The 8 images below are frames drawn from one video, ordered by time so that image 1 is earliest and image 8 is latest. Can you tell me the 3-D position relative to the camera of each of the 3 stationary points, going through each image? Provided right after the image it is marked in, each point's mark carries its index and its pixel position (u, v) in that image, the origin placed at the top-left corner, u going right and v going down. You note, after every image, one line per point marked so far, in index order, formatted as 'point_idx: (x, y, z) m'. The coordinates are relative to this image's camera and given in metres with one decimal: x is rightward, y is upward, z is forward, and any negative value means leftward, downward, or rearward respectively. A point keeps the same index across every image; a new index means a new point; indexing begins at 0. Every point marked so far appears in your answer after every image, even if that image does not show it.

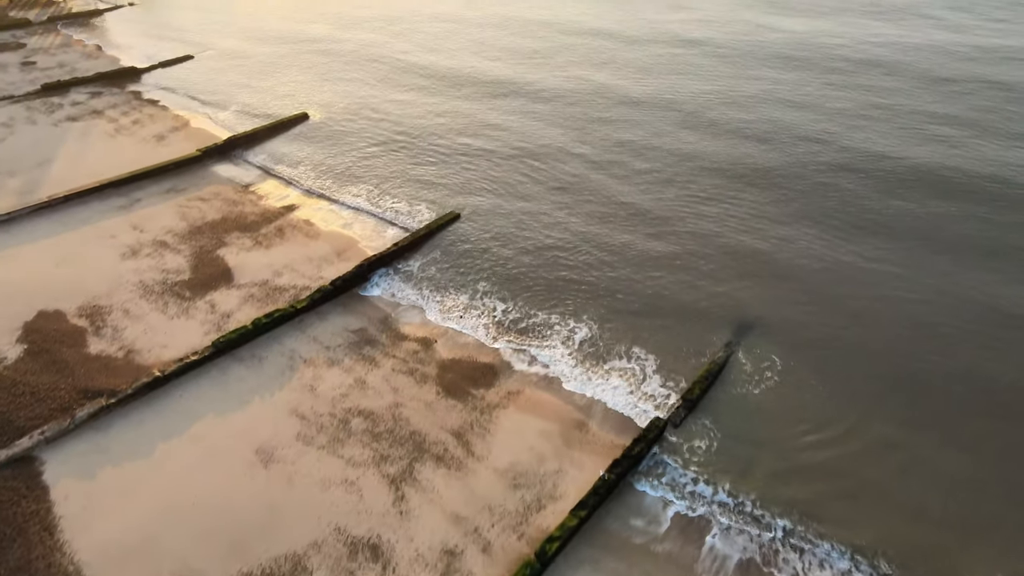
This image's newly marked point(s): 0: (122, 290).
0: (-9.8, -0.1, +19.5) m
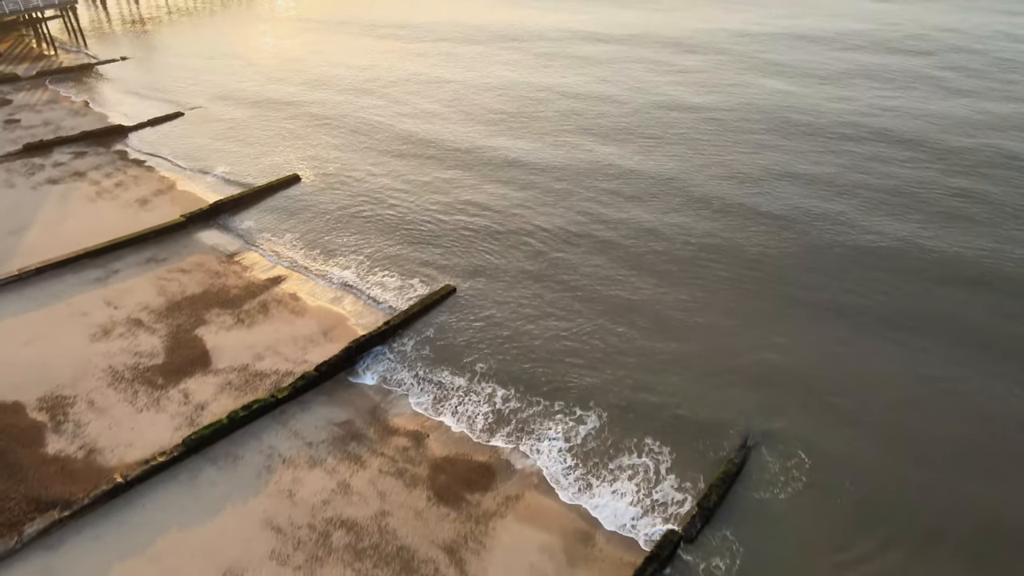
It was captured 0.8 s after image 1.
0: (-9.8, -2.1, +18.0) m
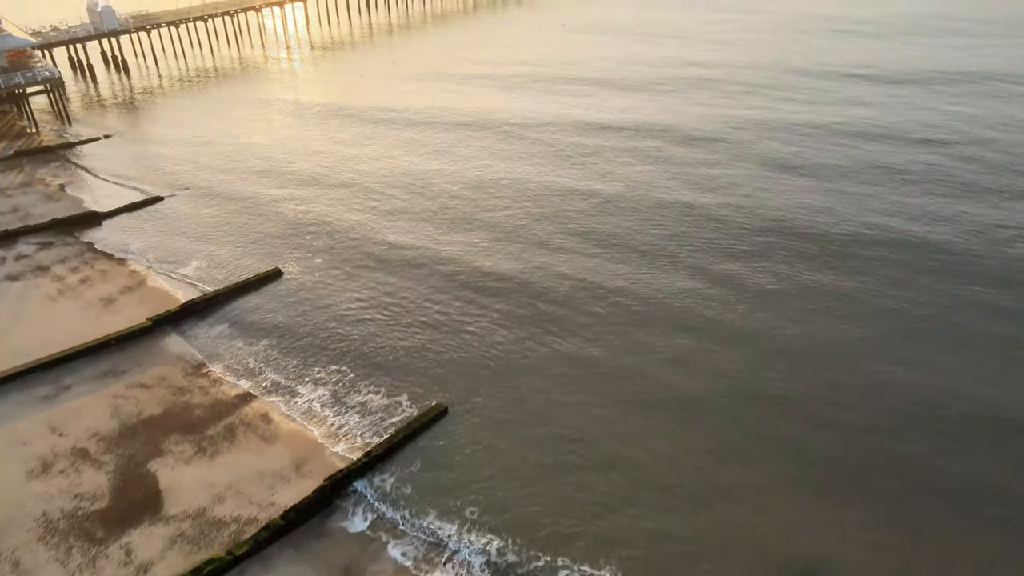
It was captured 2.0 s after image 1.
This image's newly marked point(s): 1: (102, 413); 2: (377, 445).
0: (-9.8, -4.8, +15.5) m
1: (-10.0, -3.1, +19.1) m
2: (-3.1, -3.7, +18.2) m
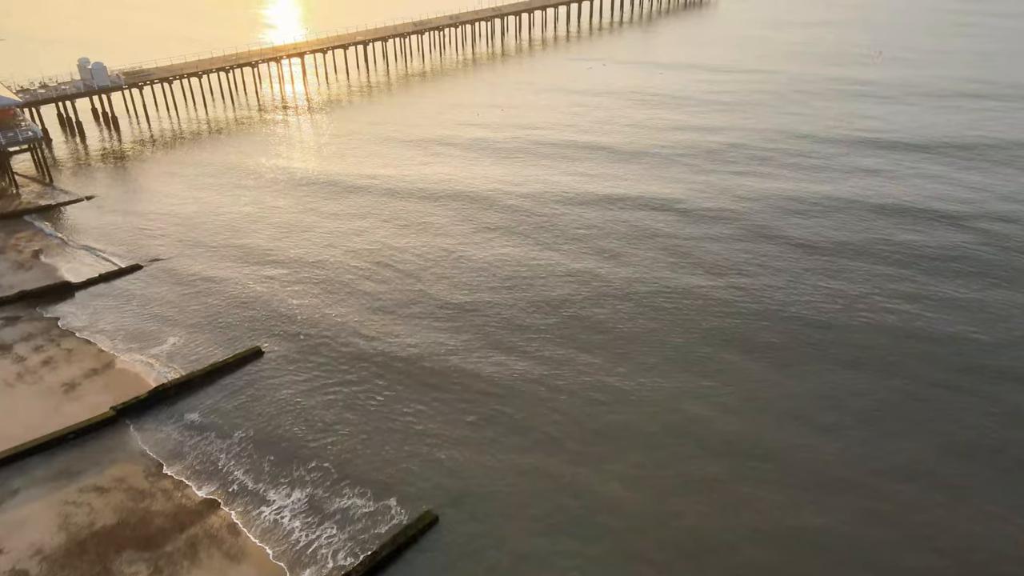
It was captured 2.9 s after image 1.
0: (-9.9, -6.6, +13.3) m
1: (-10.1, -5.2, +17.0) m
2: (-3.2, -5.7, +16.0) m
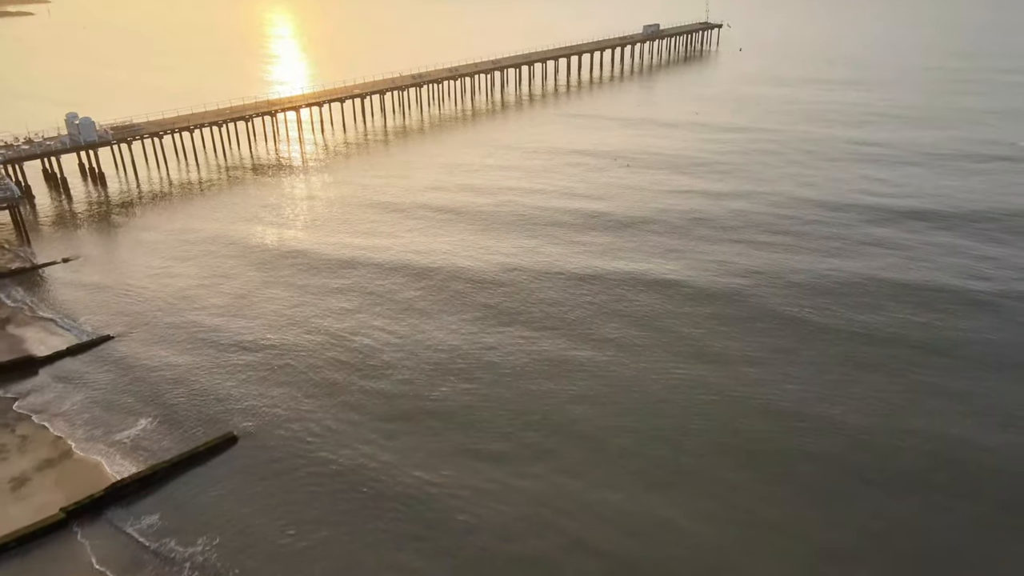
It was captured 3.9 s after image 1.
0: (-10.0, -8.3, +11.0) m
1: (-10.2, -7.1, +14.8) m
2: (-3.3, -7.6, +13.8) m
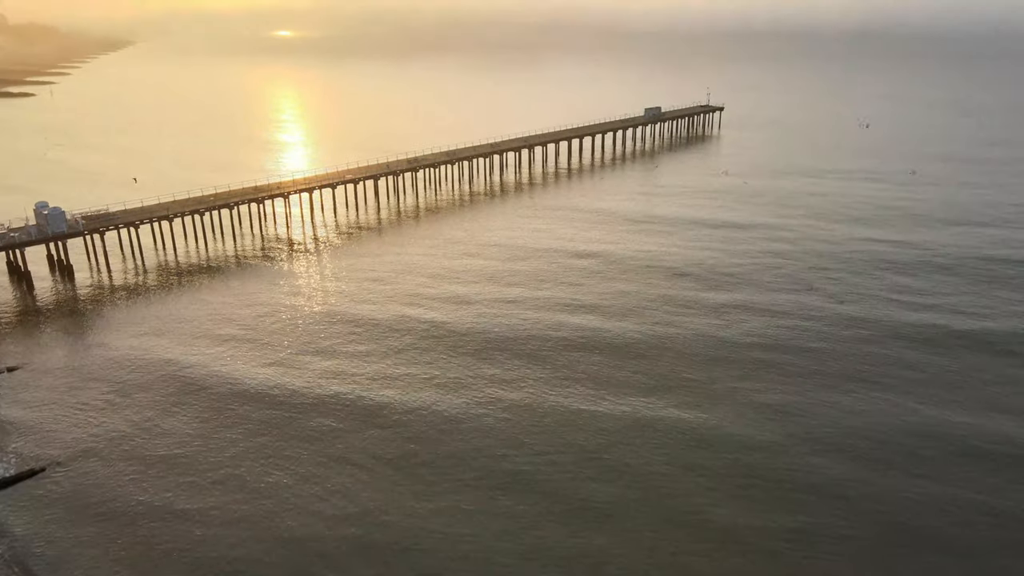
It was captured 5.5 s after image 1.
0: (-10.3, -10.6, +6.7) m
1: (-10.5, -9.7, +10.6) m
2: (-3.6, -10.2, +9.6) m
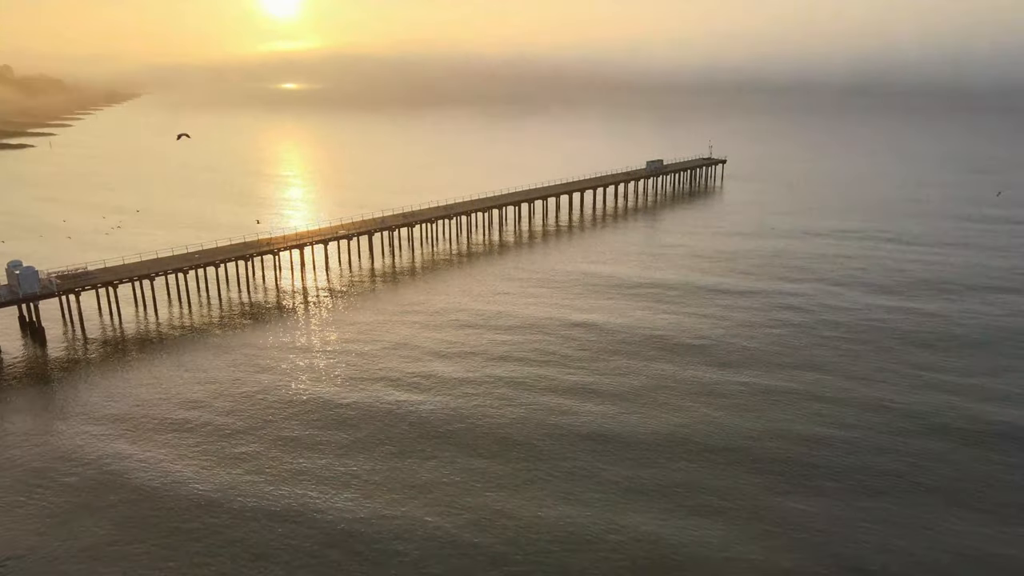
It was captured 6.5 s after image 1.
0: (-10.6, -11.8, +3.7) m
1: (-10.7, -11.1, +7.6) m
2: (-3.9, -11.5, +6.5) m
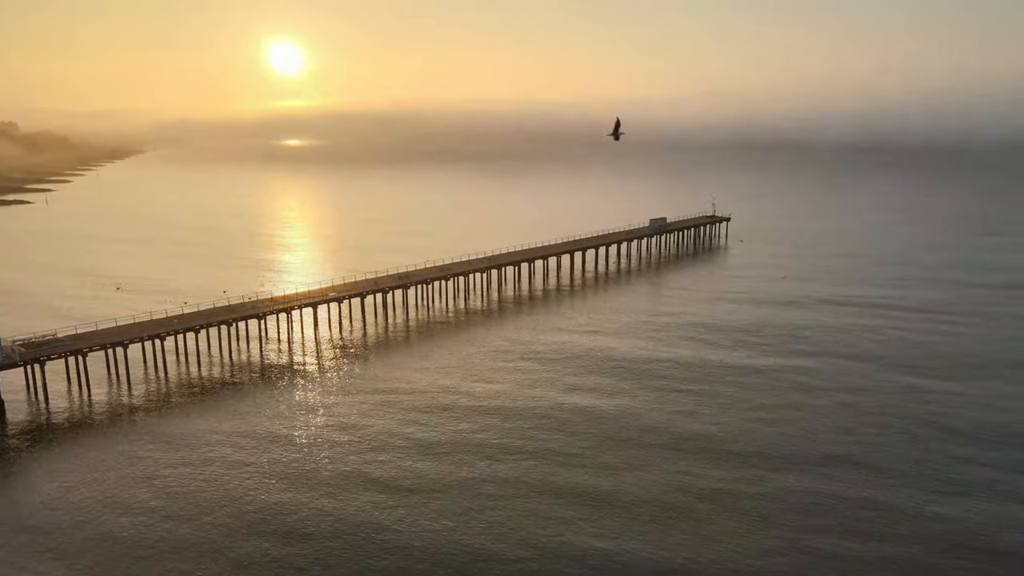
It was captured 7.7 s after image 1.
0: (-11.0, -12.7, +0.2) m
1: (-11.2, -12.3, +4.2) m
2: (-4.3, -12.7, +3.0) m
